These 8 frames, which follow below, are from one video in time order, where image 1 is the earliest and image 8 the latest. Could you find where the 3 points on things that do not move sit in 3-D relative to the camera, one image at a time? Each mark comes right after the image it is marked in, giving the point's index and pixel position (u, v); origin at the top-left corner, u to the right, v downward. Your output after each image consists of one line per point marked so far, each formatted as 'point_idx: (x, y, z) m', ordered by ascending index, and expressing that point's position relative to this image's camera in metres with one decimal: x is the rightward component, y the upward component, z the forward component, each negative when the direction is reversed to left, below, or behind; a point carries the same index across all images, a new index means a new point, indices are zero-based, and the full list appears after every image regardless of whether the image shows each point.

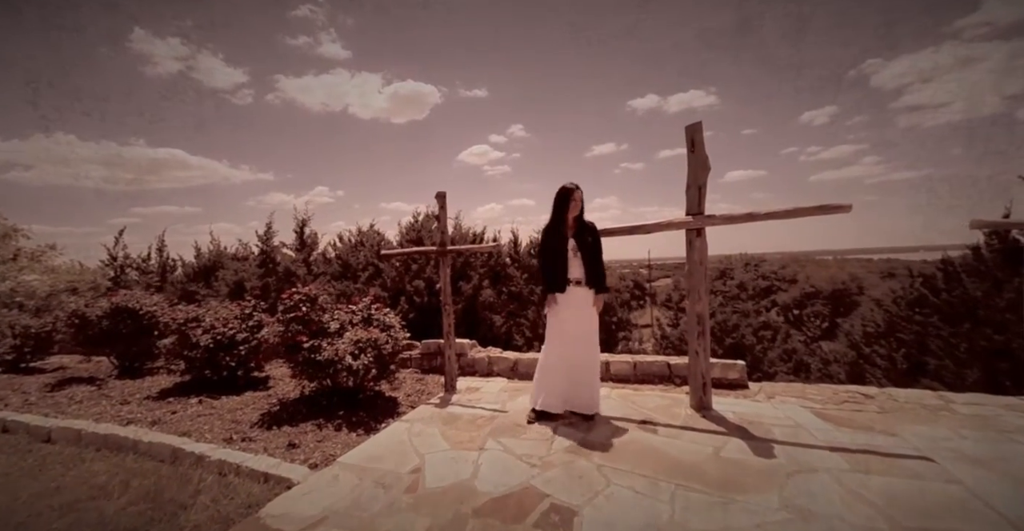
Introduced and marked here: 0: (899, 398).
0: (+4.5, -1.5, +5.0) m
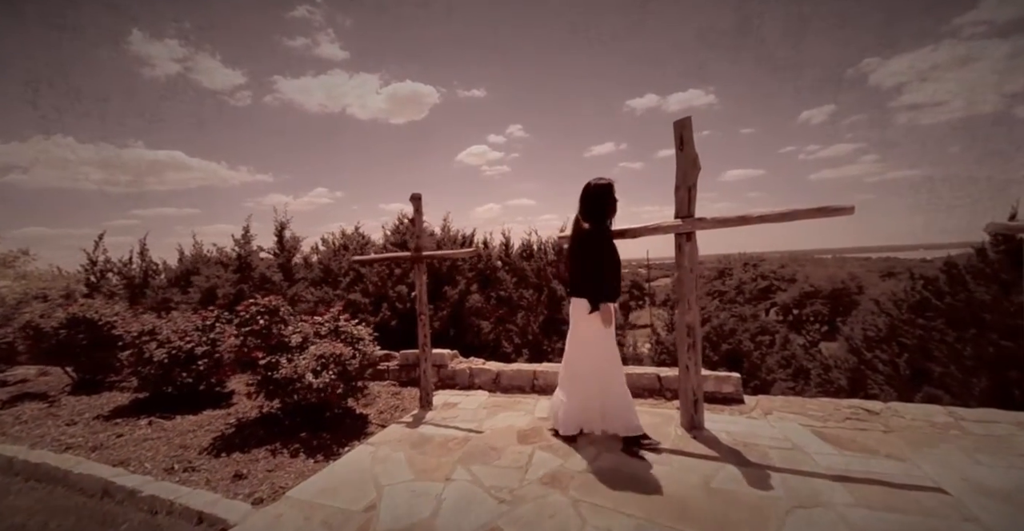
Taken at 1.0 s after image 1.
0: (+4.2, -1.6, +4.6) m
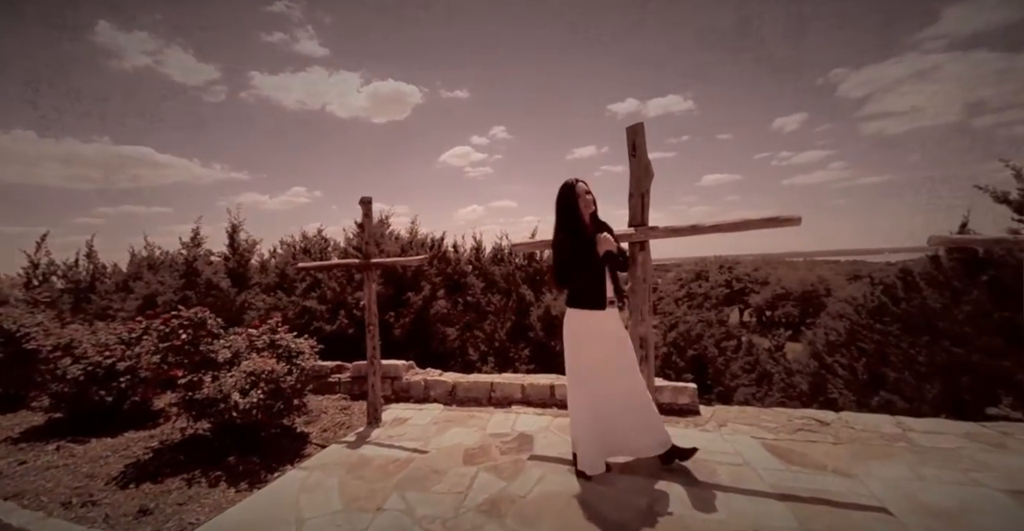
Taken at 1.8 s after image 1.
0: (+3.7, -1.7, +4.6) m
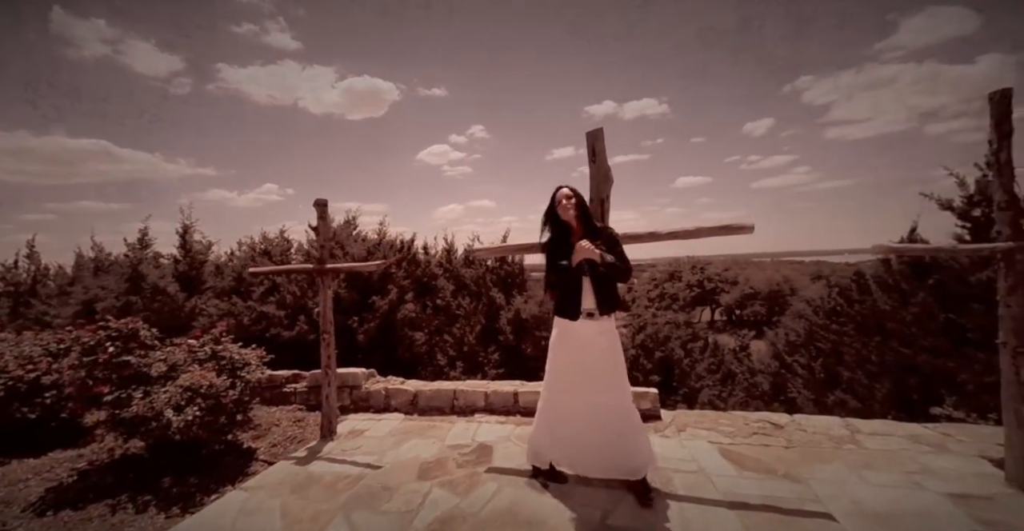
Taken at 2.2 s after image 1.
0: (+3.2, -1.8, +4.7) m
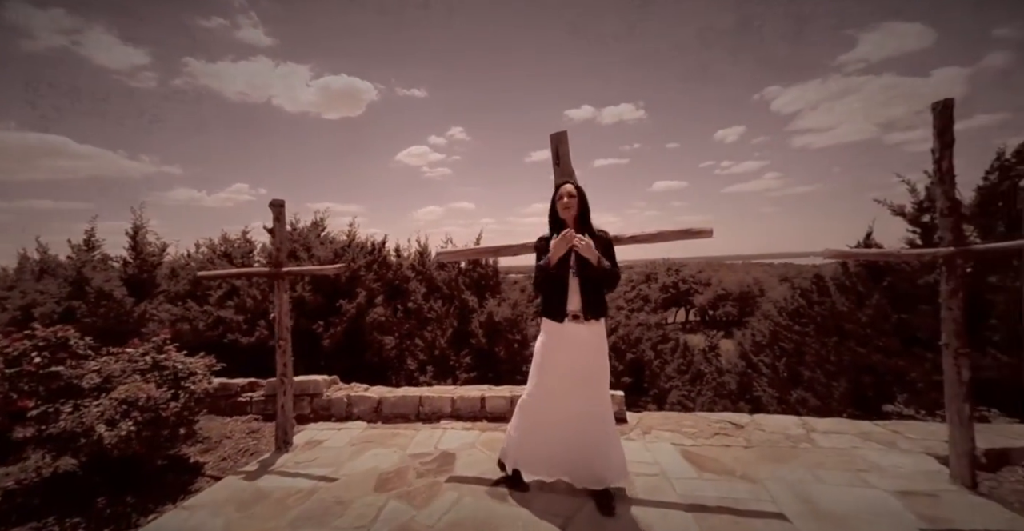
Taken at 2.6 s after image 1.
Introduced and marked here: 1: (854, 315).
0: (+2.8, -1.8, +4.7) m
1: (+7.1, -1.0, +8.8) m
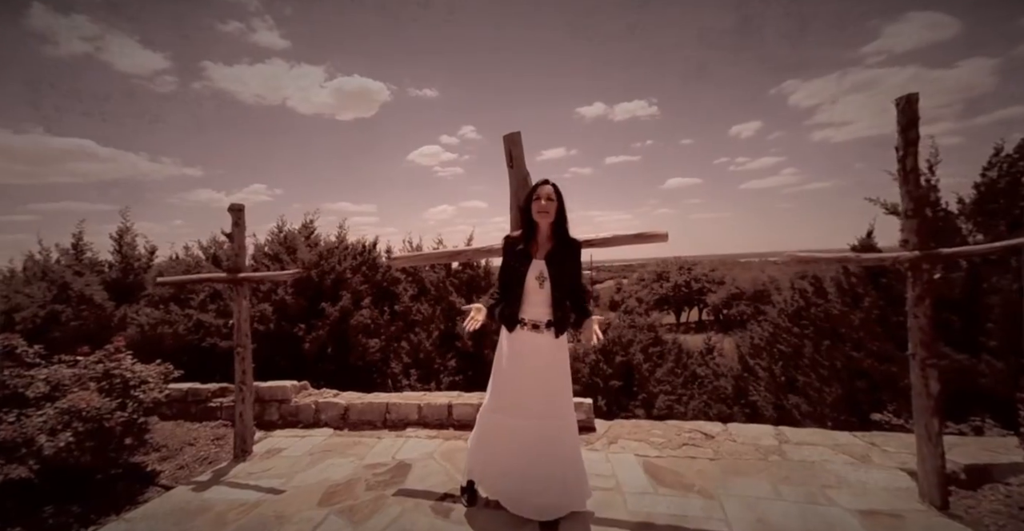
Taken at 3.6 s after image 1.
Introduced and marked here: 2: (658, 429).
0: (+2.4, -1.9, +4.5) m
1: (+6.7, -1.1, +8.4) m
2: (+1.7, -1.9, +4.9) m
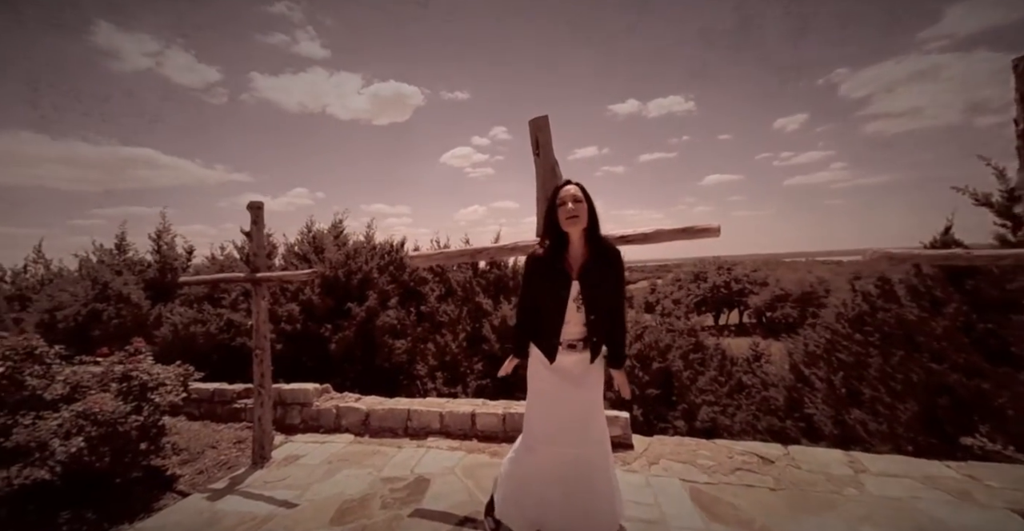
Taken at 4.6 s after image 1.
0: (+2.7, -1.8, +3.9) m
1: (+7.3, -1.1, +7.5) m
2: (+2.0, -1.9, +4.4) m
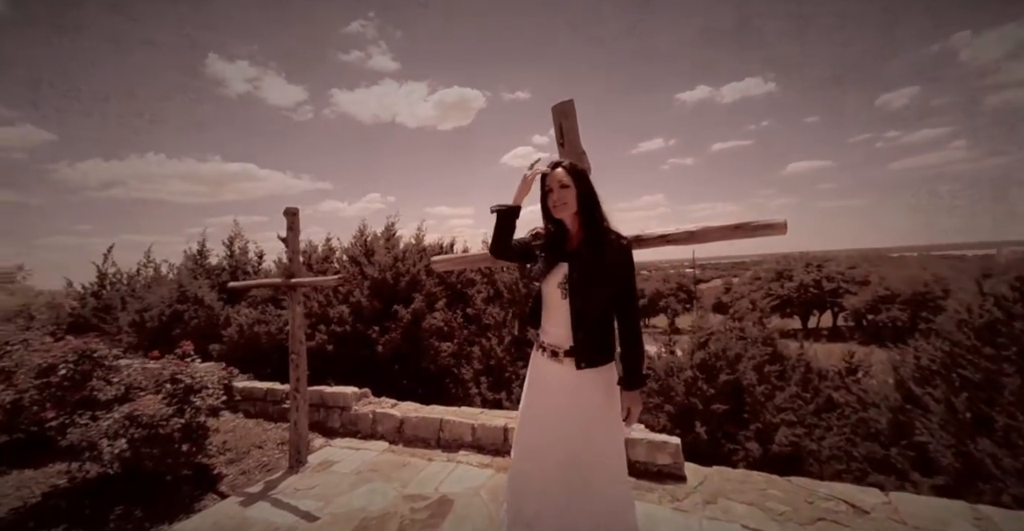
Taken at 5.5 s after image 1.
0: (+2.9, -1.9, +3.1) m
1: (+8.0, -1.0, +6.0) m
2: (+2.3, -1.9, +3.7) m
